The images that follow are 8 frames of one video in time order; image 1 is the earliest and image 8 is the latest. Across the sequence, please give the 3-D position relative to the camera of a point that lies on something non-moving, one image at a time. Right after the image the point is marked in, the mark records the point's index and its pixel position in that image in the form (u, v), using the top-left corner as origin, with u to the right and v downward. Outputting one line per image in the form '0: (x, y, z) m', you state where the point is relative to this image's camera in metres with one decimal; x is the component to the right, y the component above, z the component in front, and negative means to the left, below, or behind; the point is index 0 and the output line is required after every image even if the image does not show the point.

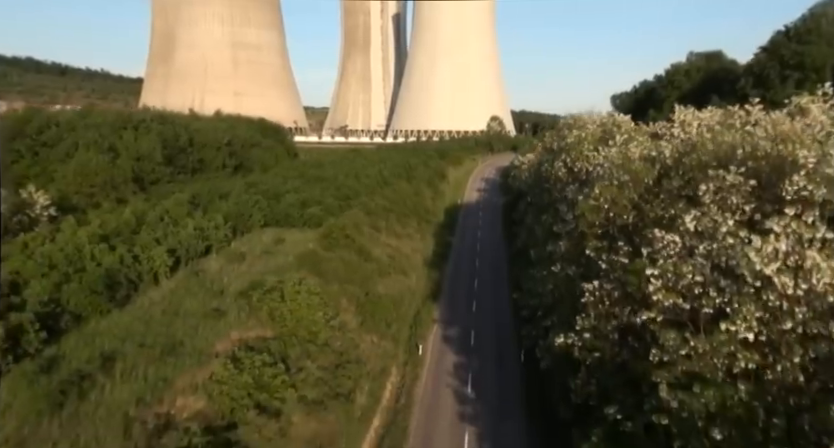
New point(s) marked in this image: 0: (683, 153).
0: (+3.1, +0.7, +7.0) m
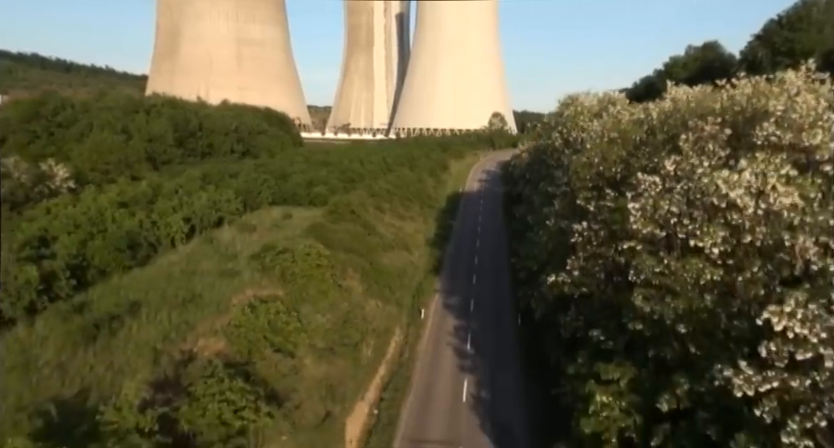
0: (+3.1, +1.3, +7.7) m
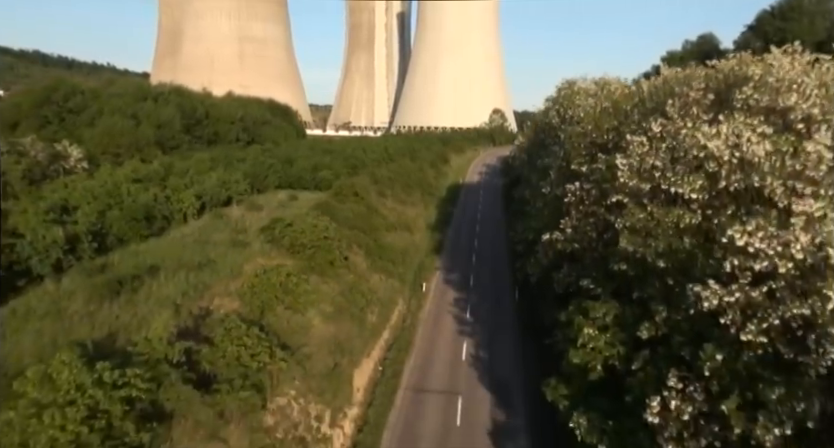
0: (+3.2, +1.8, +8.2) m
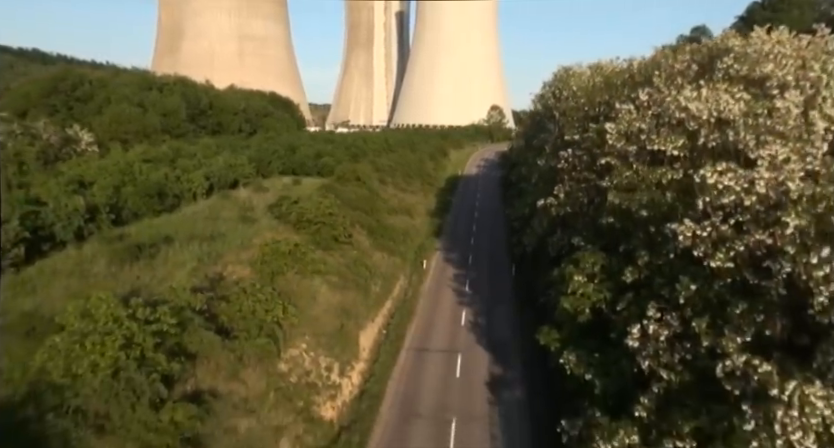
0: (+3.2, +2.3, +8.7) m
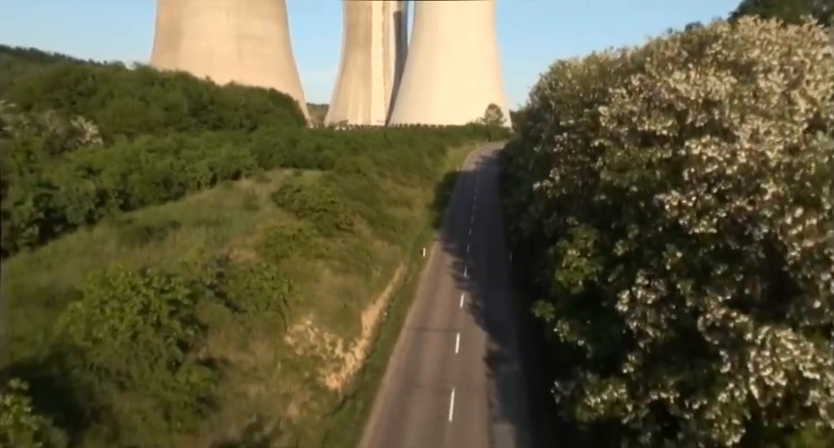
0: (+3.2, +2.5, +9.1) m
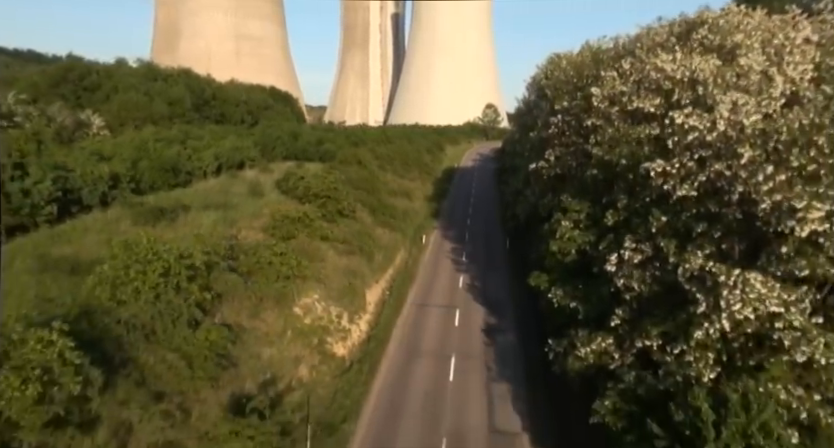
0: (+3.3, +2.9, +9.5) m
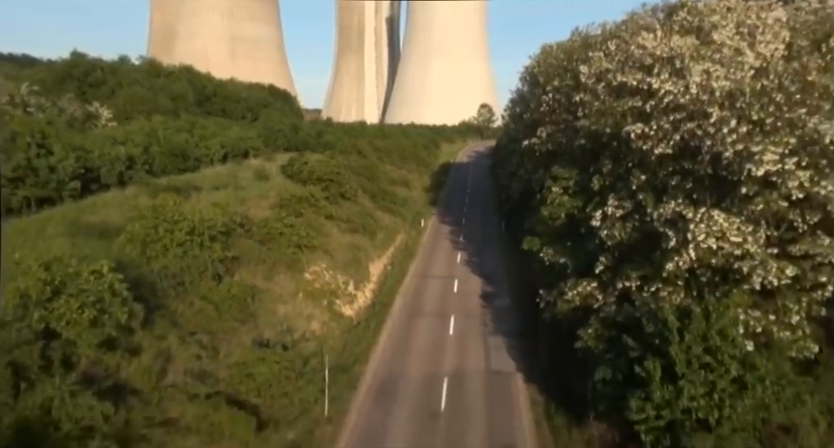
0: (+3.3, +3.3, +10.1) m
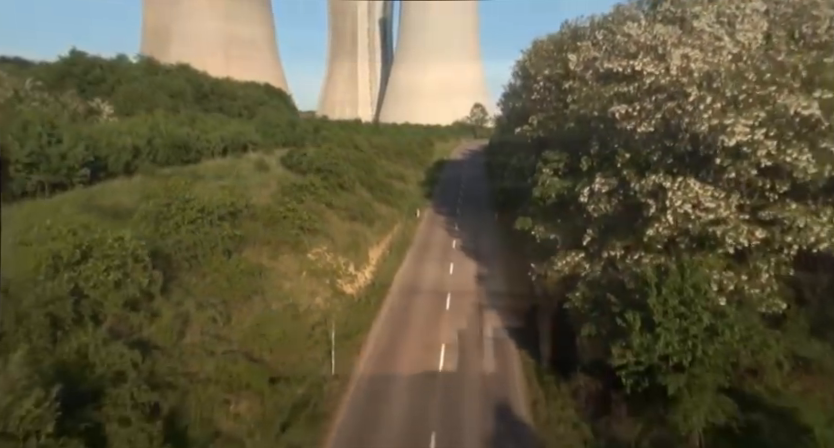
0: (+3.2, +3.6, +10.6) m
